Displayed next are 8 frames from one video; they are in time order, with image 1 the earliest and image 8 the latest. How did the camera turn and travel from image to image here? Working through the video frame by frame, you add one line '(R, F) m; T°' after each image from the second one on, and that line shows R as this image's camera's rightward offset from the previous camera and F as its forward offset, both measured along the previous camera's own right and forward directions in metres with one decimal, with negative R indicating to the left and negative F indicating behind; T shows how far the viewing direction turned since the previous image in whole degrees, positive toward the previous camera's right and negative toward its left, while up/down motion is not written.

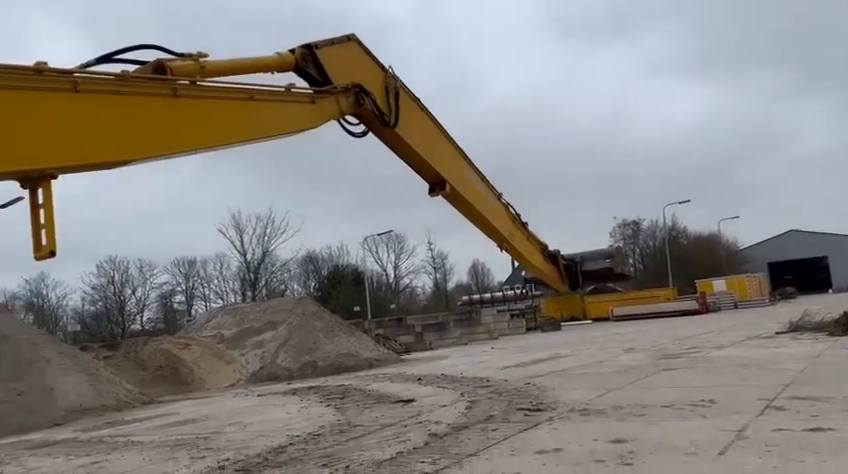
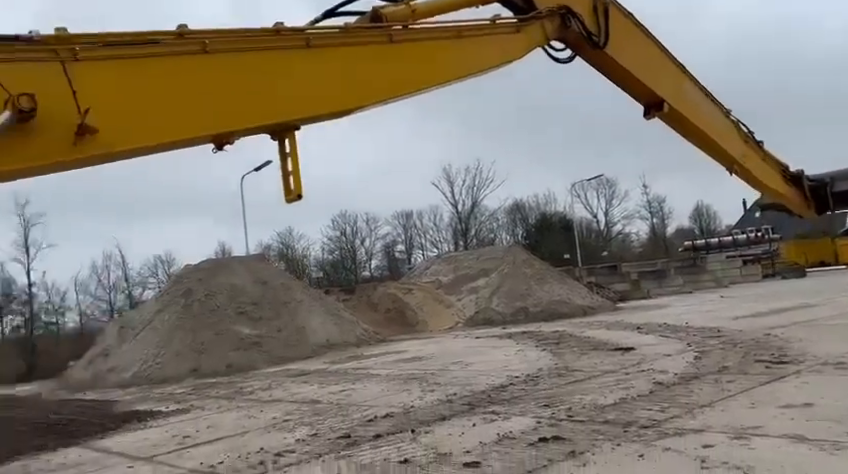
(-0.1, 0.0) m; -18°
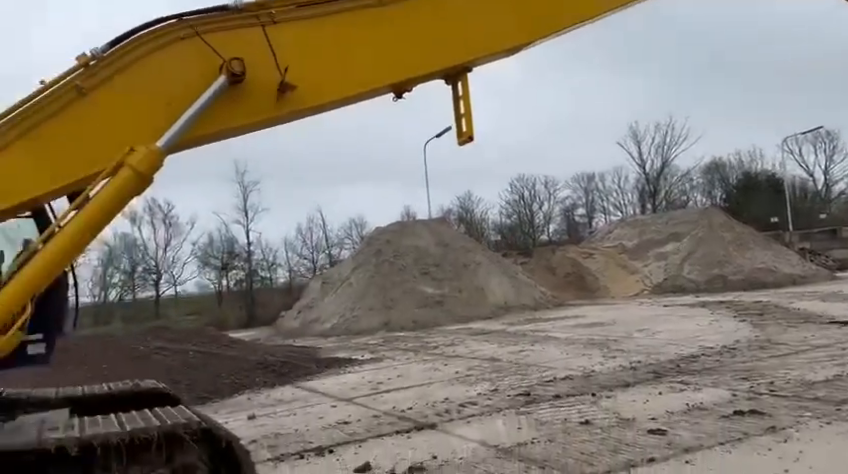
(0.0, -0.2) m; -15°
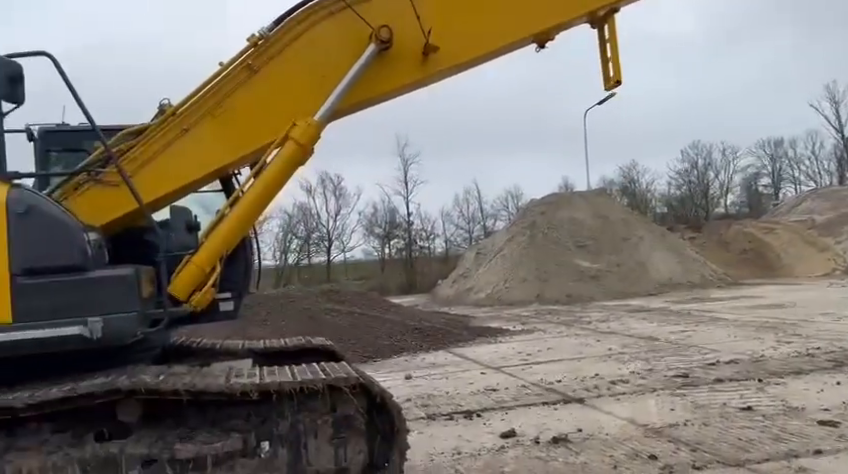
(+0.1, -0.2) m; -13°
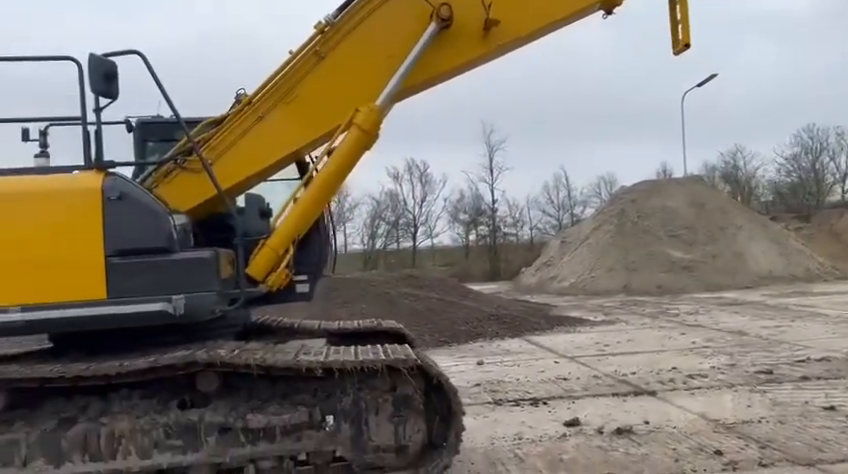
(+0.2, -0.1) m; -7°
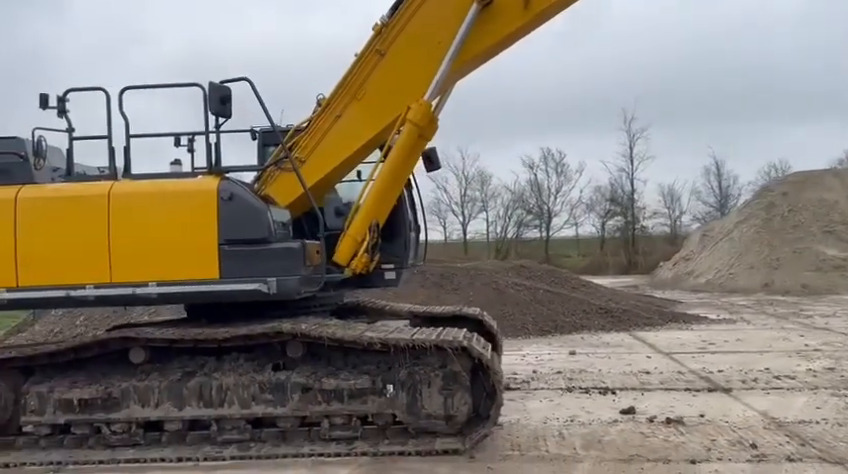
(+0.7, -0.6) m; -12°
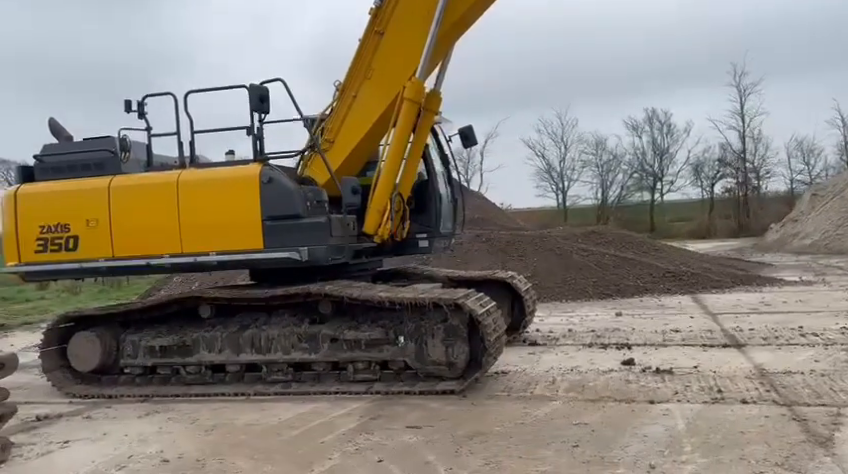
(+0.9, -0.7) m; -10°
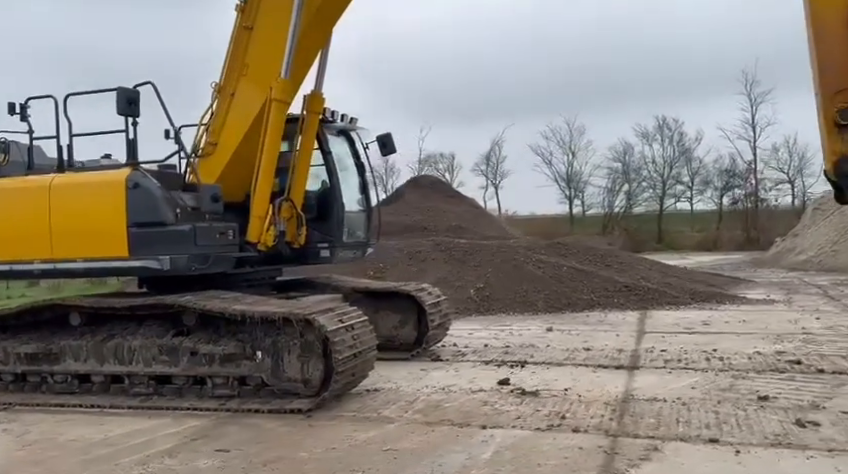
(+1.4, +0.2) m; -2°
